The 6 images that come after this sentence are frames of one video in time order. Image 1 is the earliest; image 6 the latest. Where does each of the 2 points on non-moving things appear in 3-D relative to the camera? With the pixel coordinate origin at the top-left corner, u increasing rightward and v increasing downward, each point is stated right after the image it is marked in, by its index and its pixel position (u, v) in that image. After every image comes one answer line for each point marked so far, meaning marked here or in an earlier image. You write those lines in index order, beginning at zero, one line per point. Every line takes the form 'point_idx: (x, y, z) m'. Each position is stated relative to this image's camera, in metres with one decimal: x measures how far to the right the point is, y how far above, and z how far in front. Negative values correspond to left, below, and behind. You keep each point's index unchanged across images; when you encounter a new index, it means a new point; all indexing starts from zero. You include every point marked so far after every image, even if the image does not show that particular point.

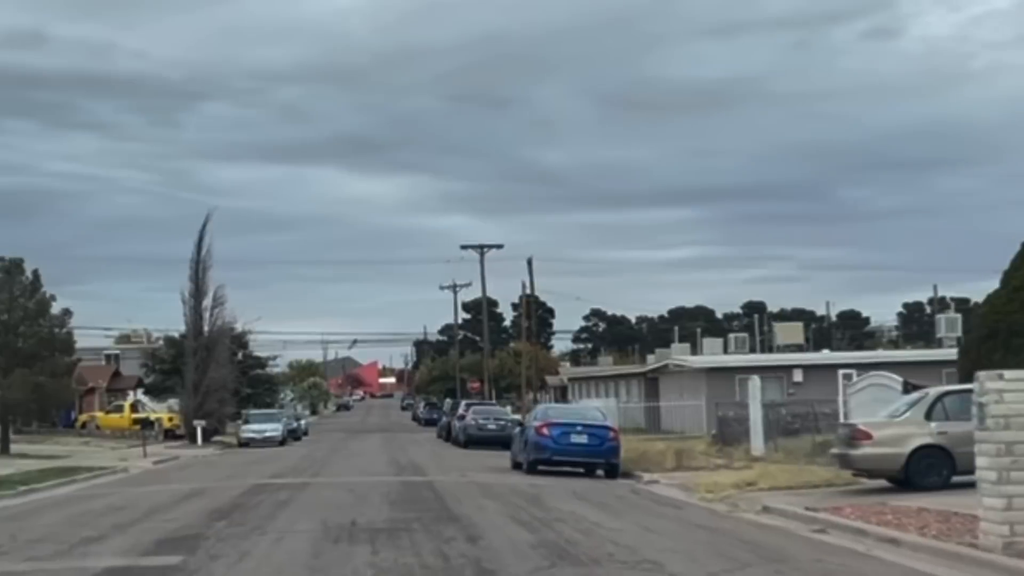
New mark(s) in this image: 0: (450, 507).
0: (-0.8, -2.8, +19.3) m
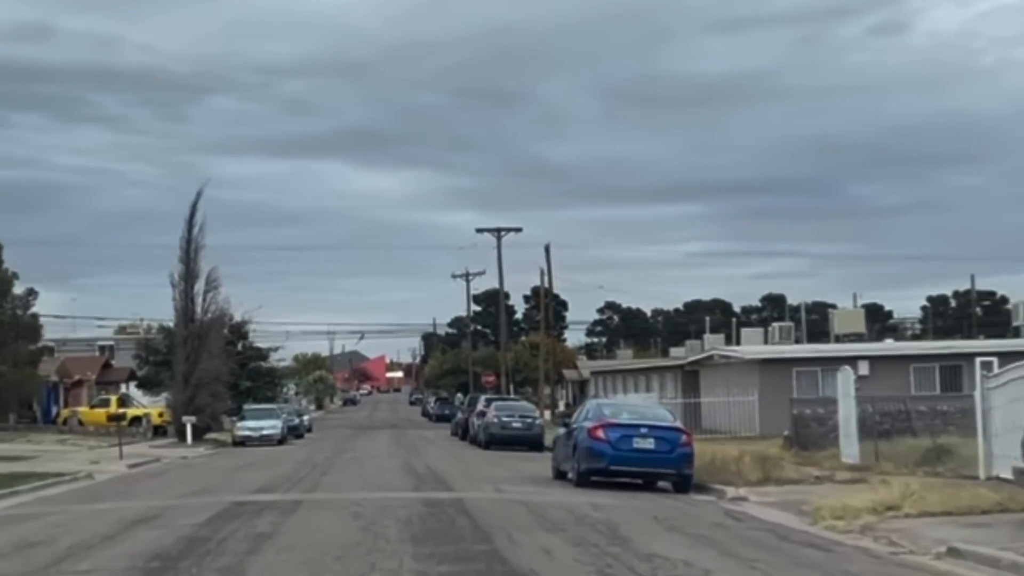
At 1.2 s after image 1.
0: (-0.1, -2.3, +13.2) m
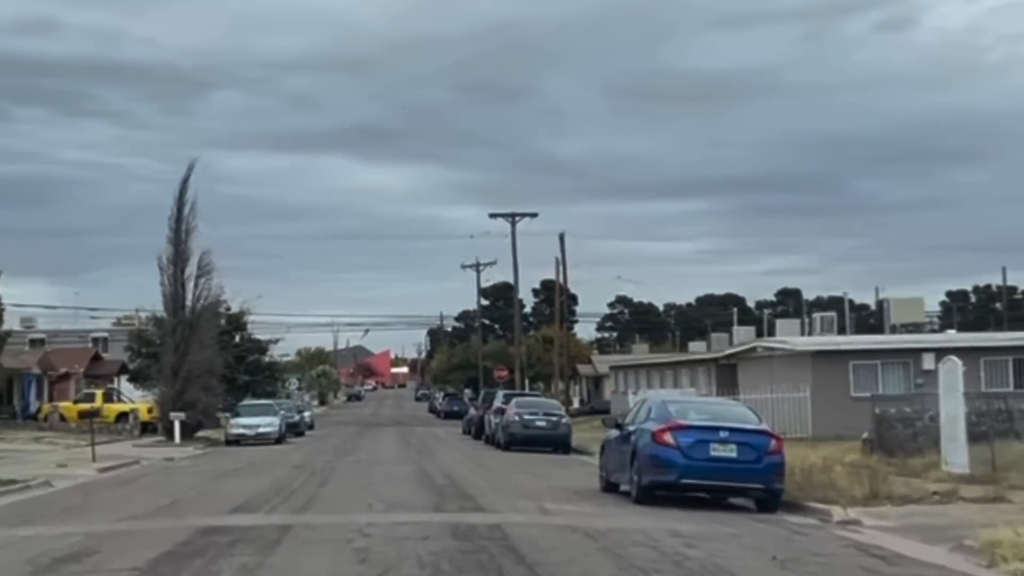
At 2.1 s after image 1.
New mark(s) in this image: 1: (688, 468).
0: (+0.5, -1.9, +8.3) m
1: (+2.2, -2.3, +19.0) m
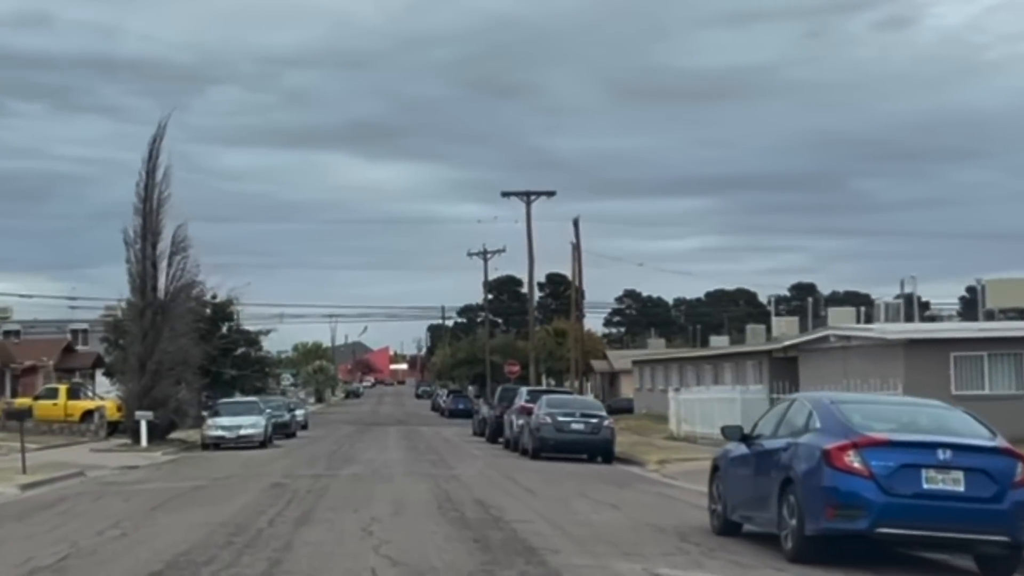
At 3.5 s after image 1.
0: (+1.2, -1.4, +1.1) m
1: (+3.0, -1.7, +11.8) m
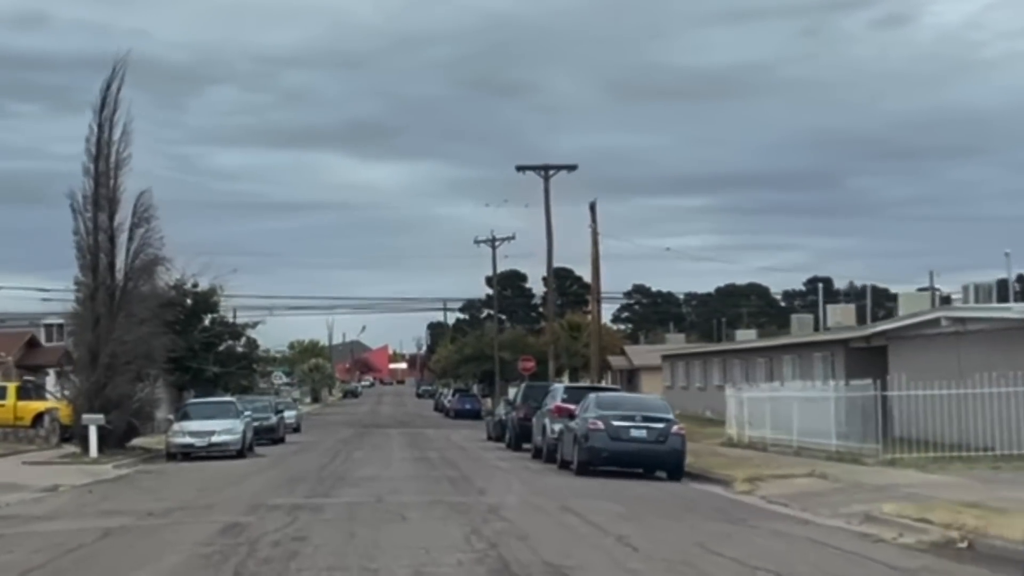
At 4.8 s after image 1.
0: (+1.9, -0.8, -6.5) m
1: (+3.7, -1.1, +4.2) m
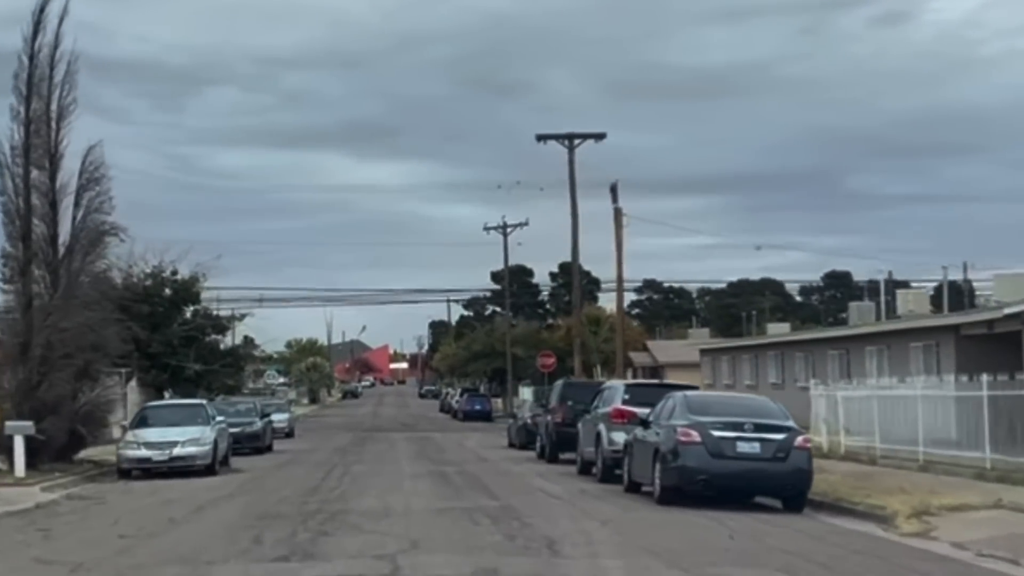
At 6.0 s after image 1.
0: (+2.7, -0.3, -13.9) m
1: (+4.5, -0.6, -3.2) m
